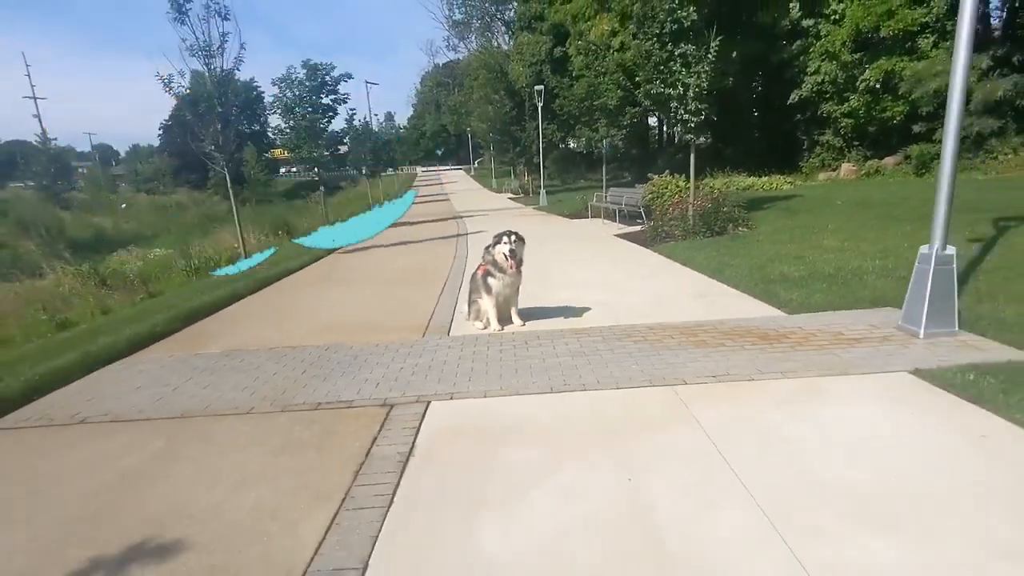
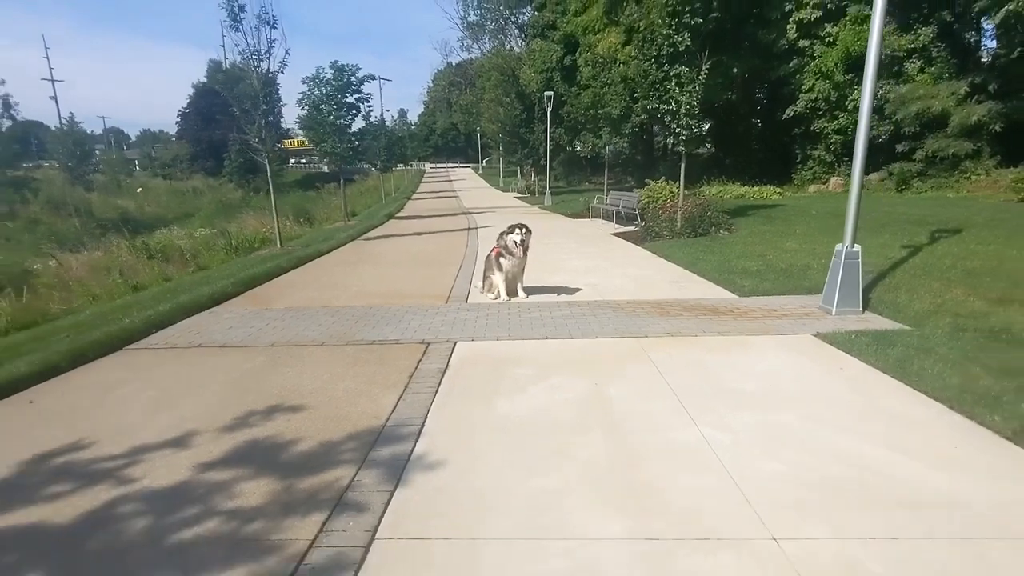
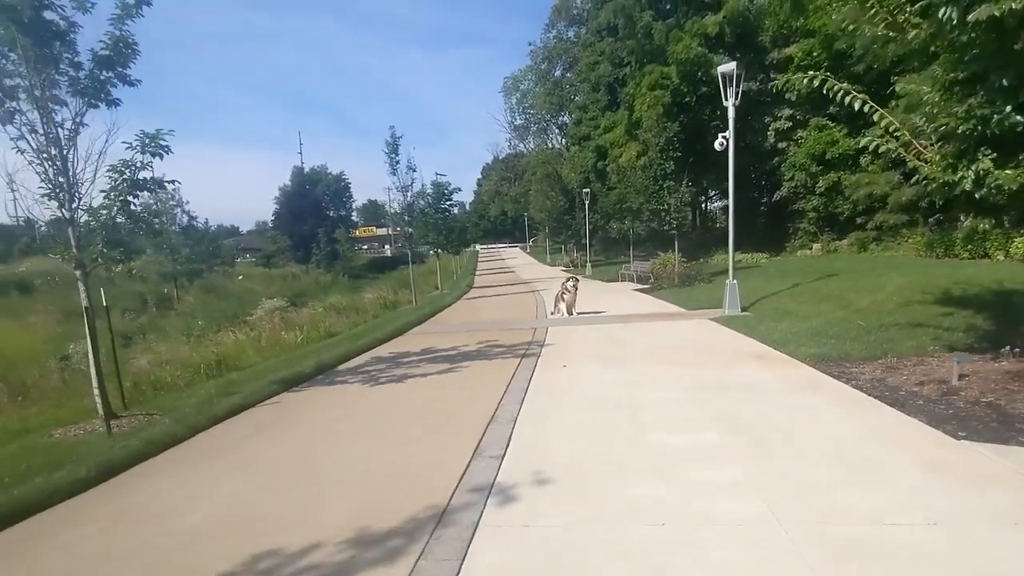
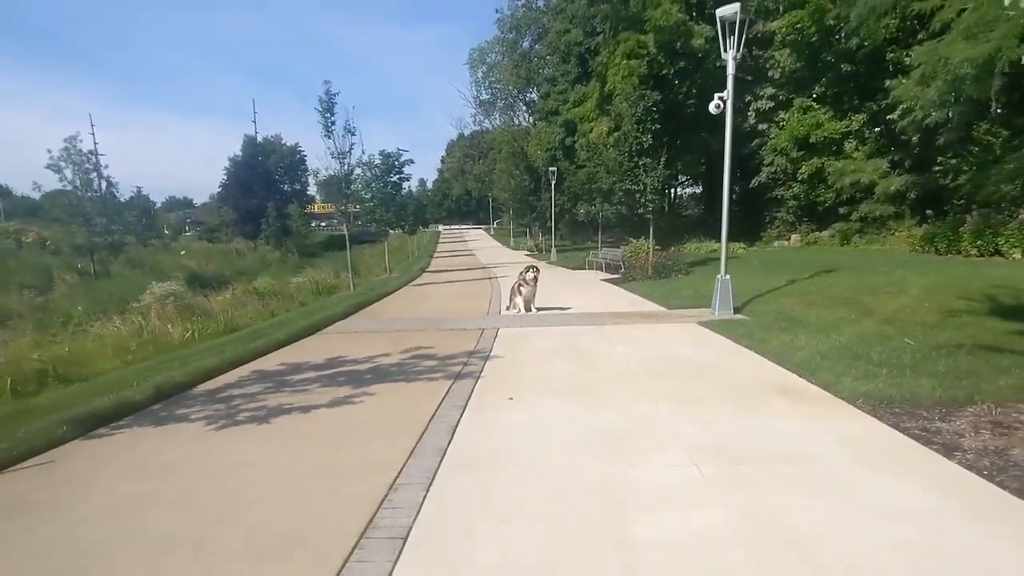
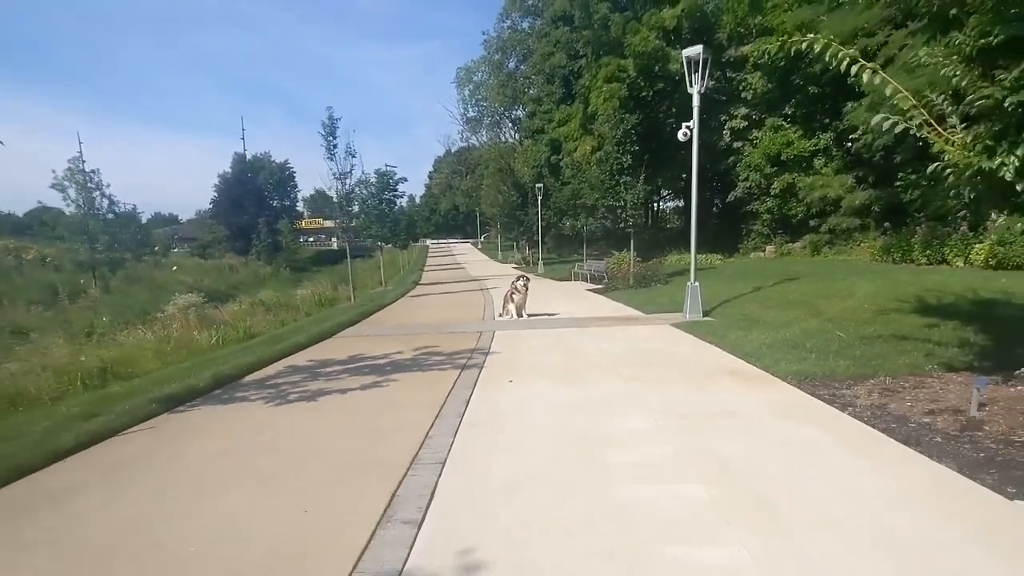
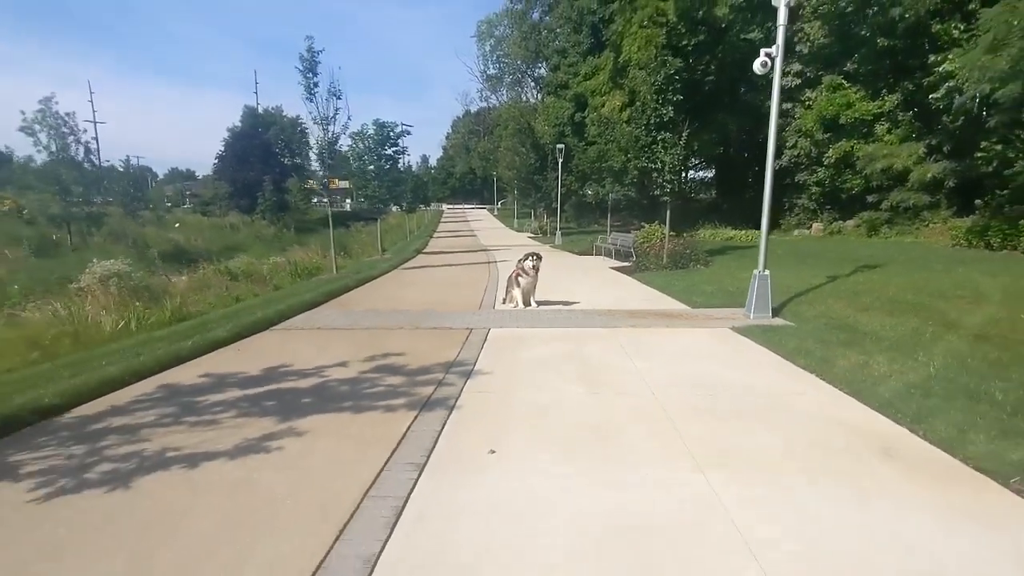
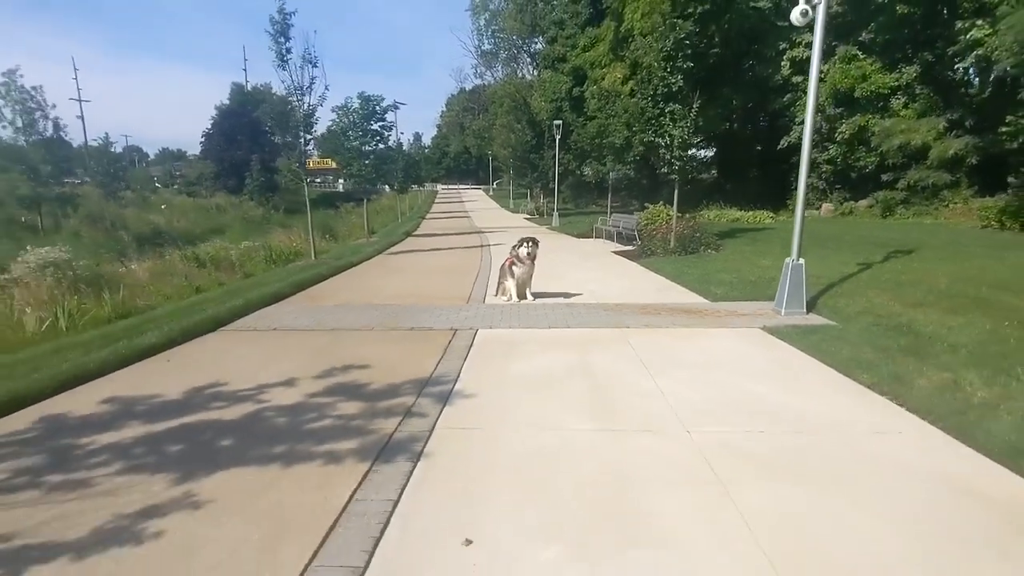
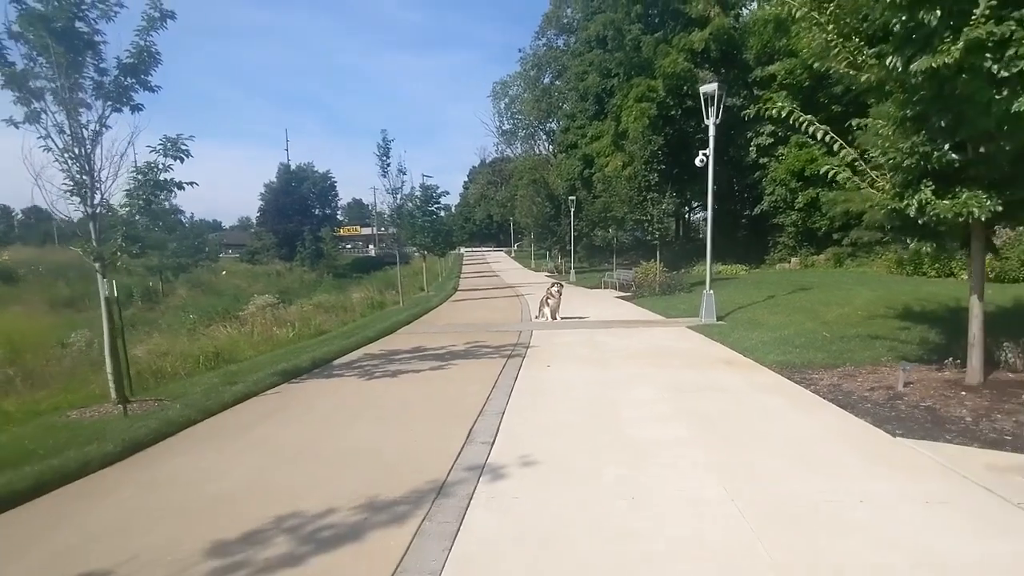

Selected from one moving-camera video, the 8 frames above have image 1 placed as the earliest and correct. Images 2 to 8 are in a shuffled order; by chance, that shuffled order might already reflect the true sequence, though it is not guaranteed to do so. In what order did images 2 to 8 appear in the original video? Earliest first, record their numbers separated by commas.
2, 7, 6, 4, 5, 3, 8
